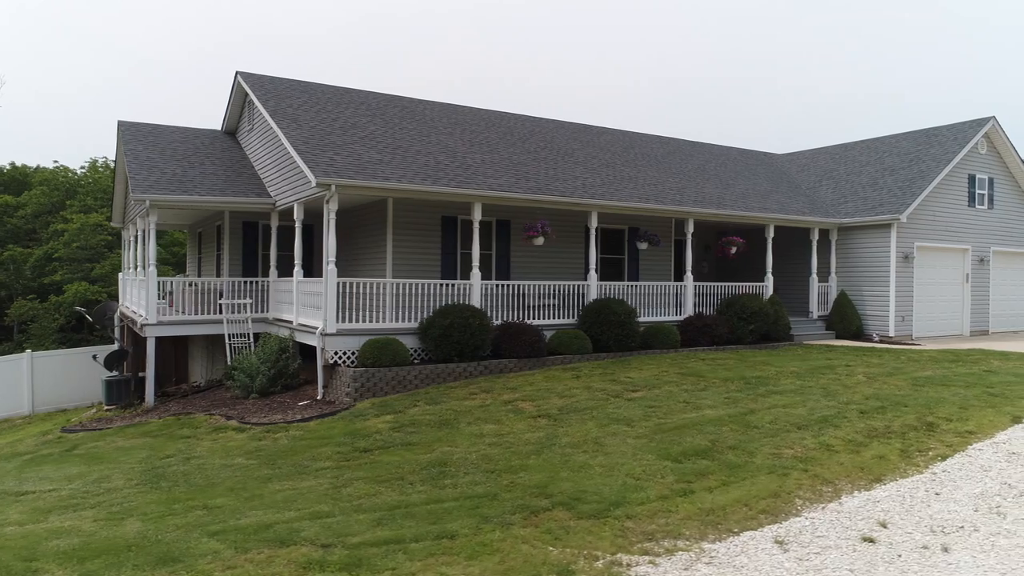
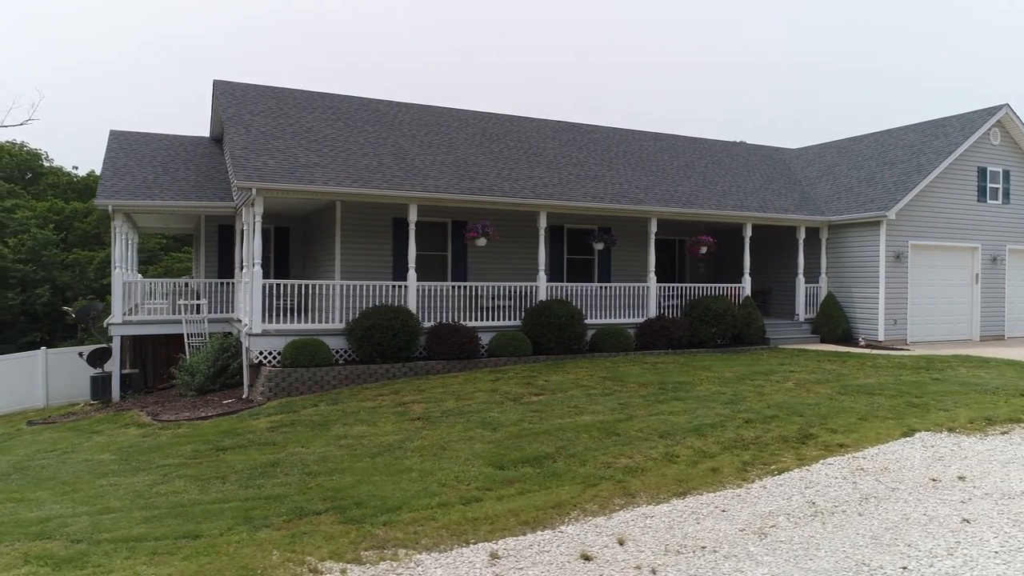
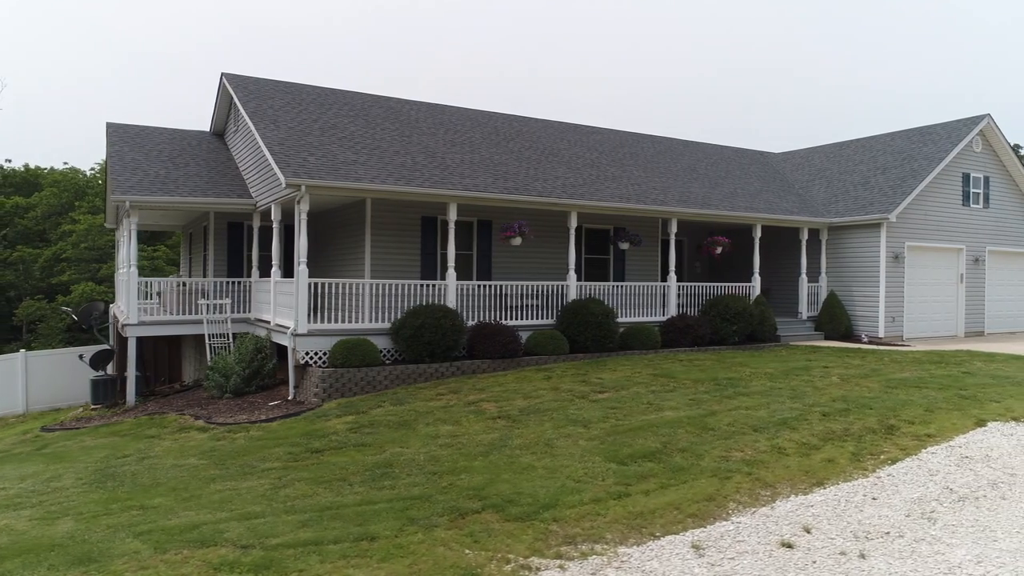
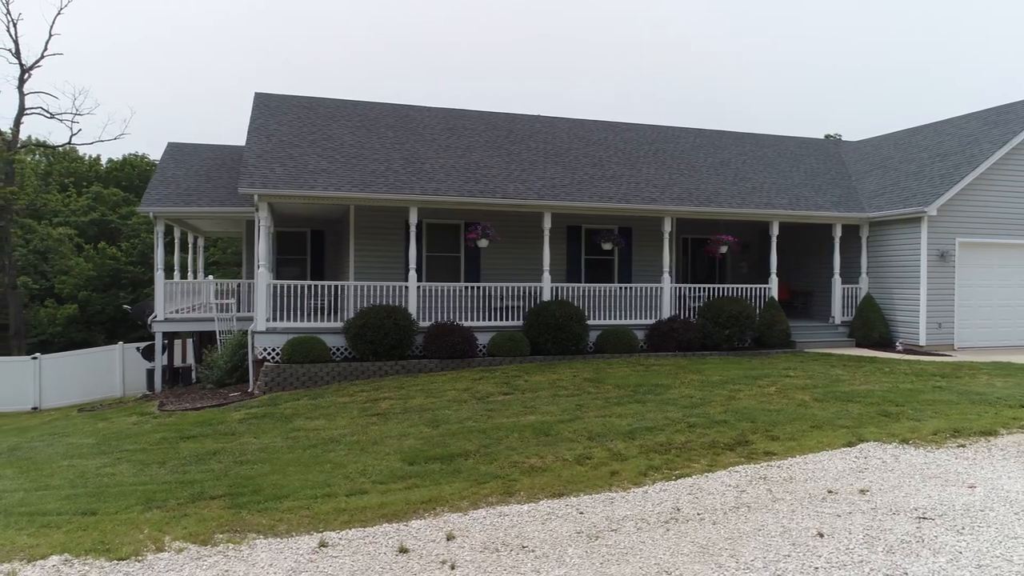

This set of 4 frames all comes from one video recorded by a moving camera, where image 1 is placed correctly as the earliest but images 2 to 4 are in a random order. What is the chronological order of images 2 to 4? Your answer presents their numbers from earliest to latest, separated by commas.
3, 2, 4
